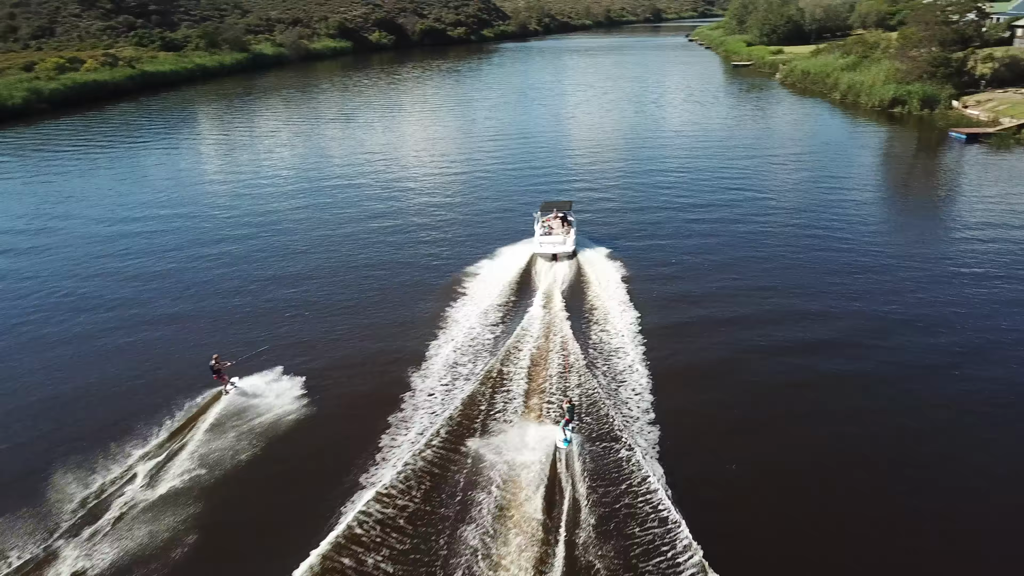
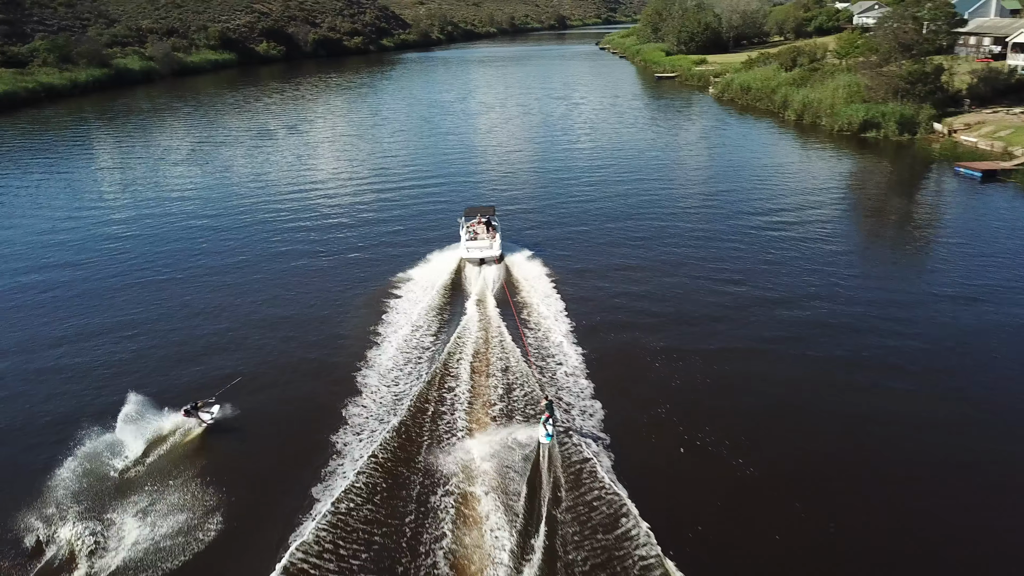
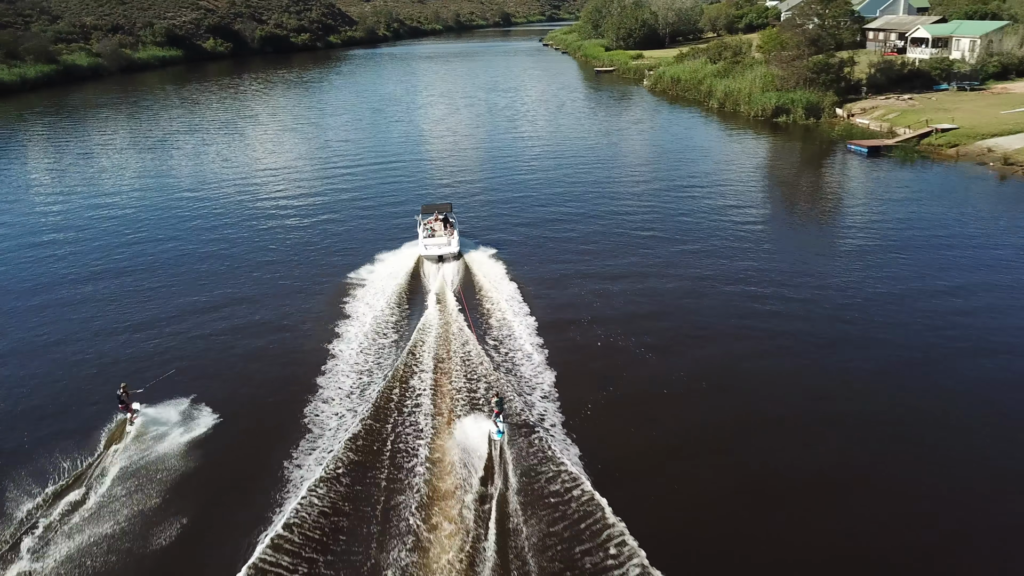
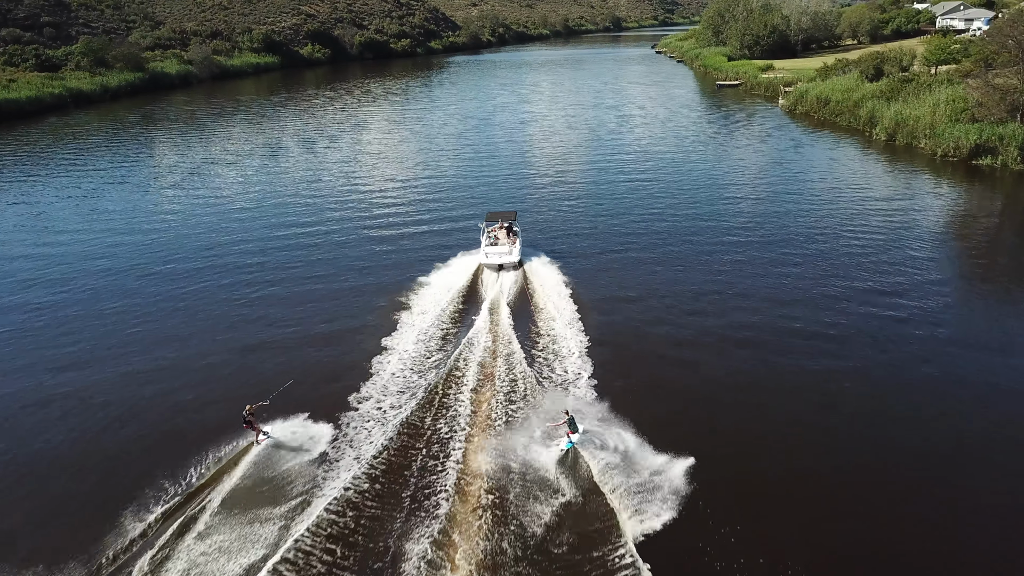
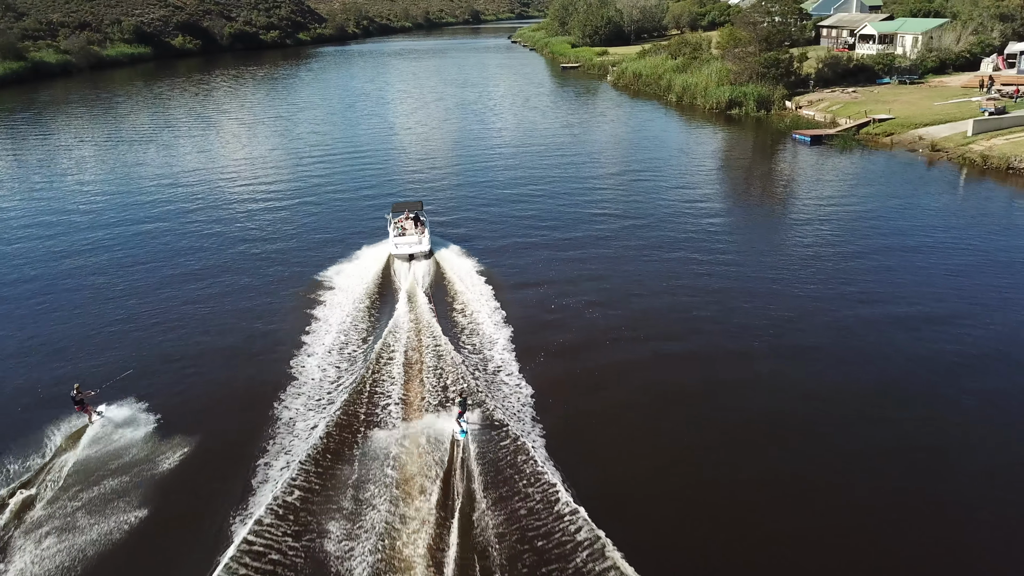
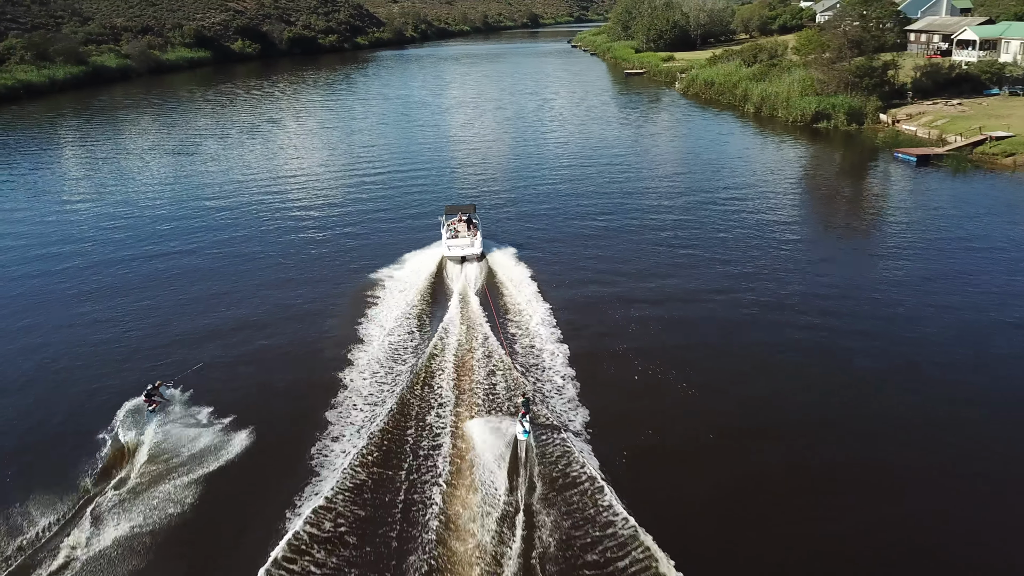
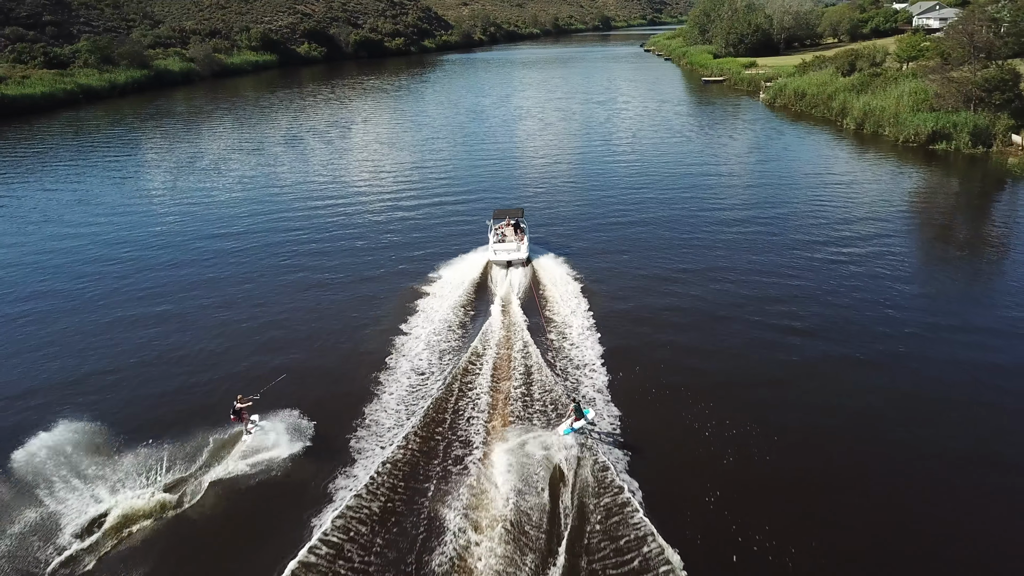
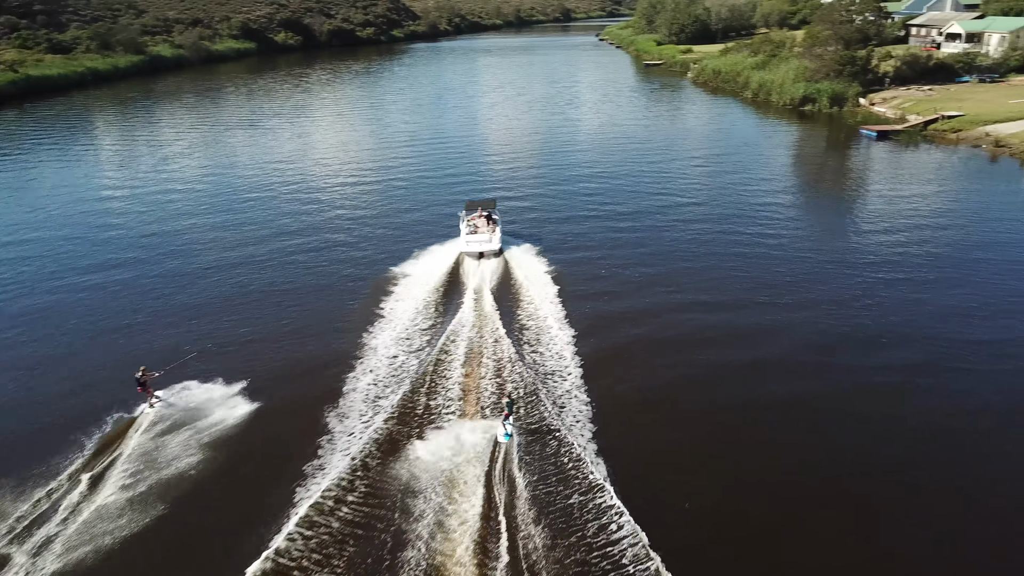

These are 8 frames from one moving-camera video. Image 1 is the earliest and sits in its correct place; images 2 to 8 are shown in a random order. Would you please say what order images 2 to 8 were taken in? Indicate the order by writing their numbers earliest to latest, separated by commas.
8, 5, 3, 6, 2, 7, 4
